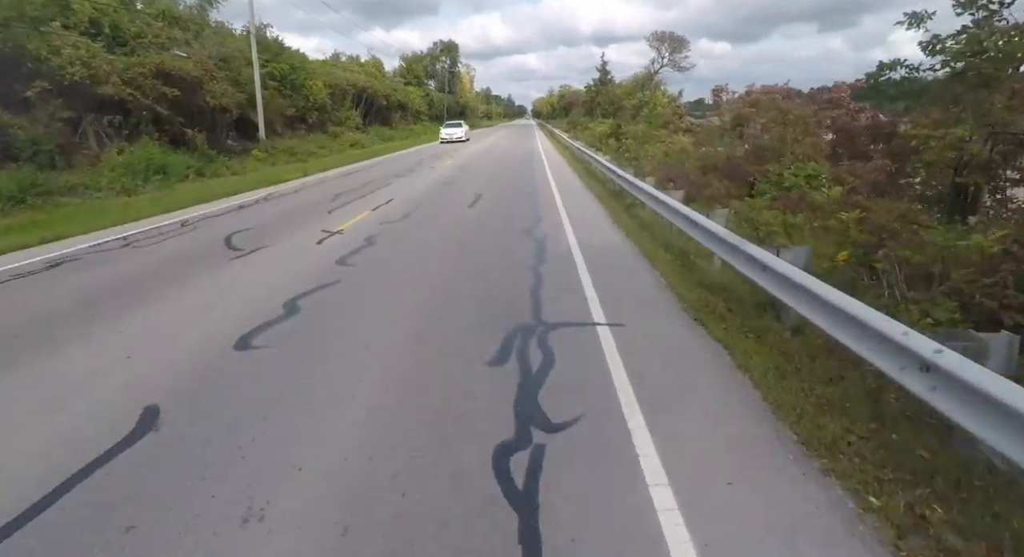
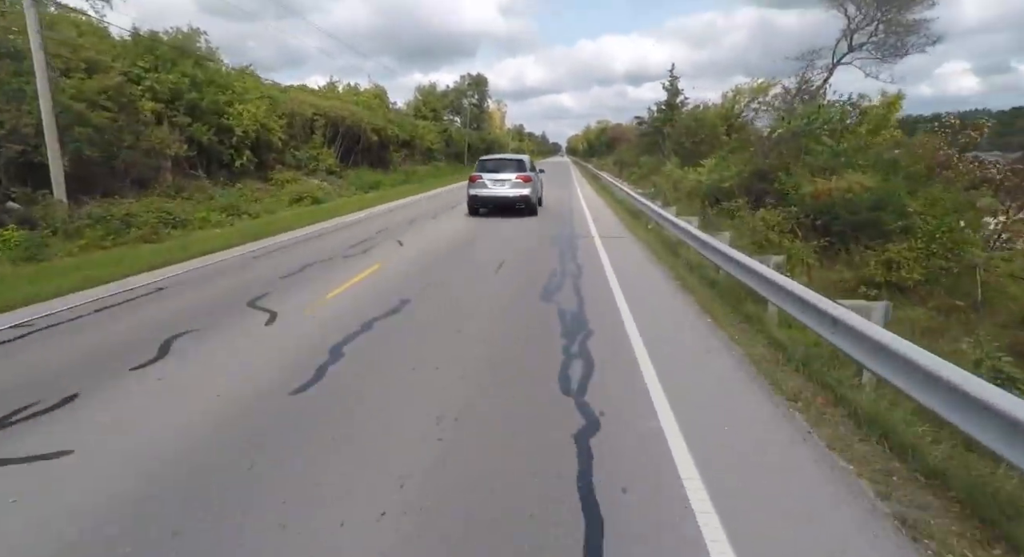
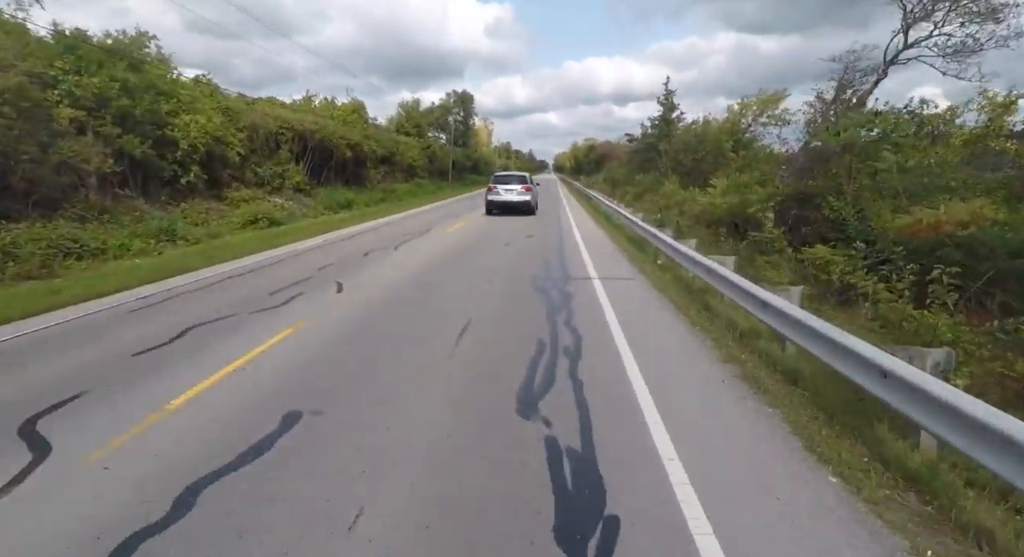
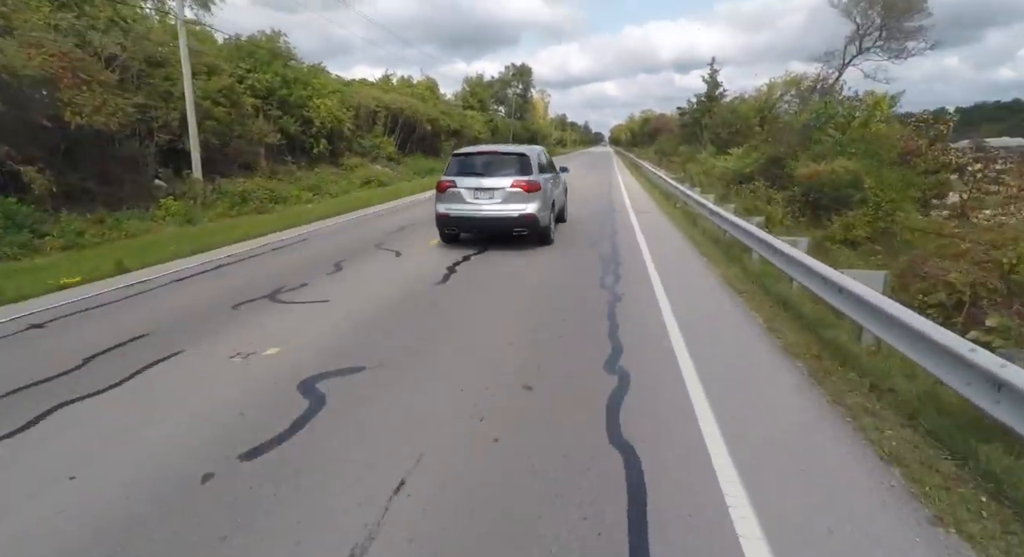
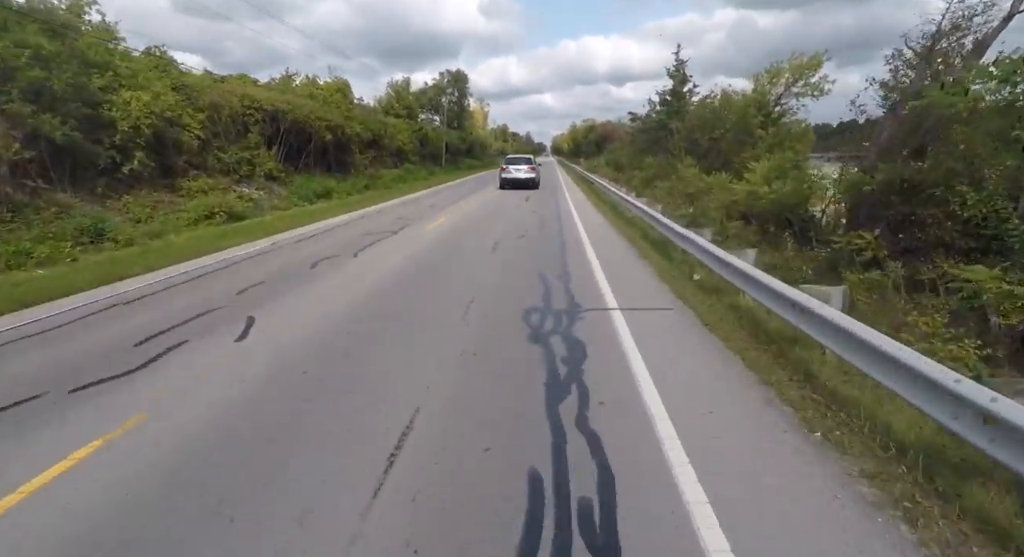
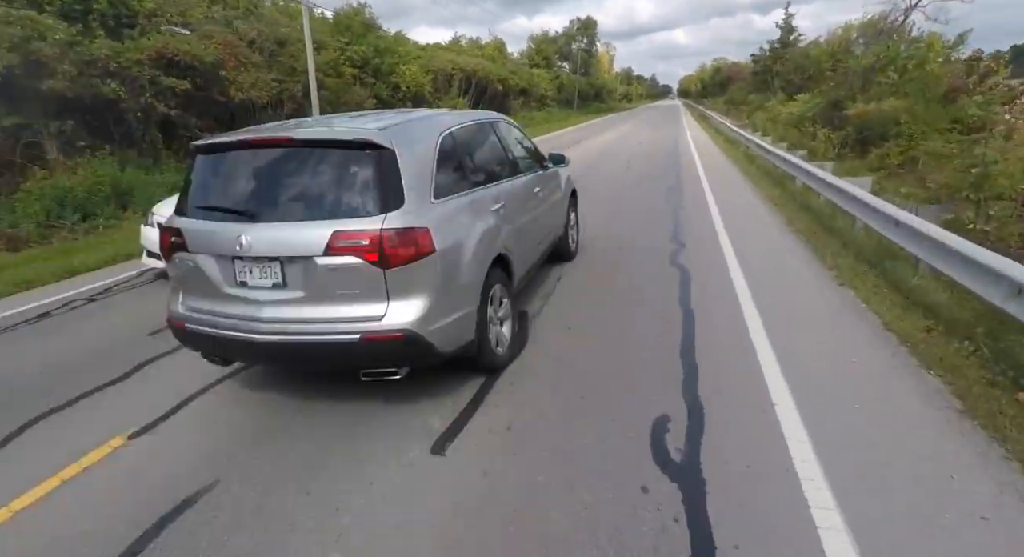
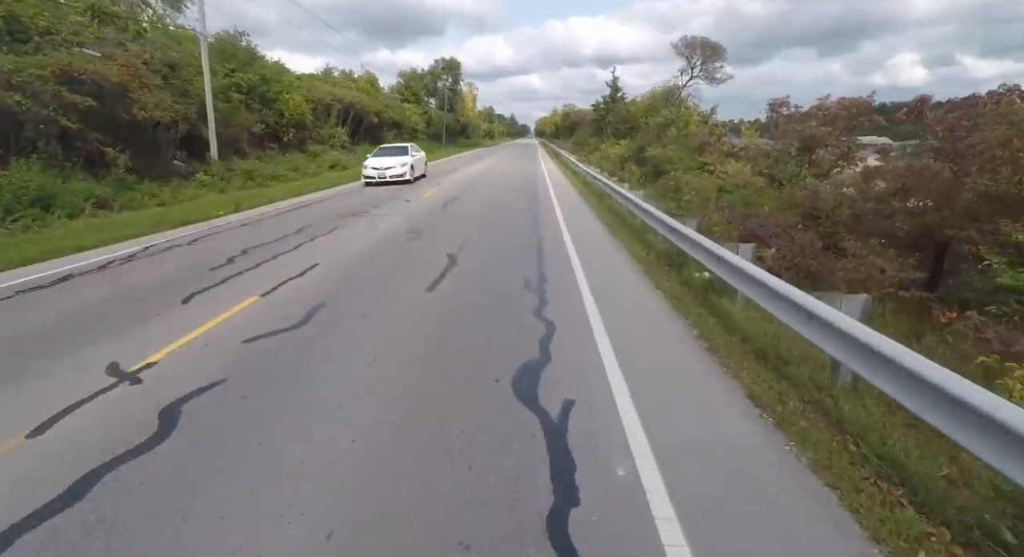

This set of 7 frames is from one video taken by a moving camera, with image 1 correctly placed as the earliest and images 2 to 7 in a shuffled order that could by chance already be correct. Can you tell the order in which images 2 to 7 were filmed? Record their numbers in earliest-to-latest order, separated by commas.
7, 6, 4, 2, 3, 5
